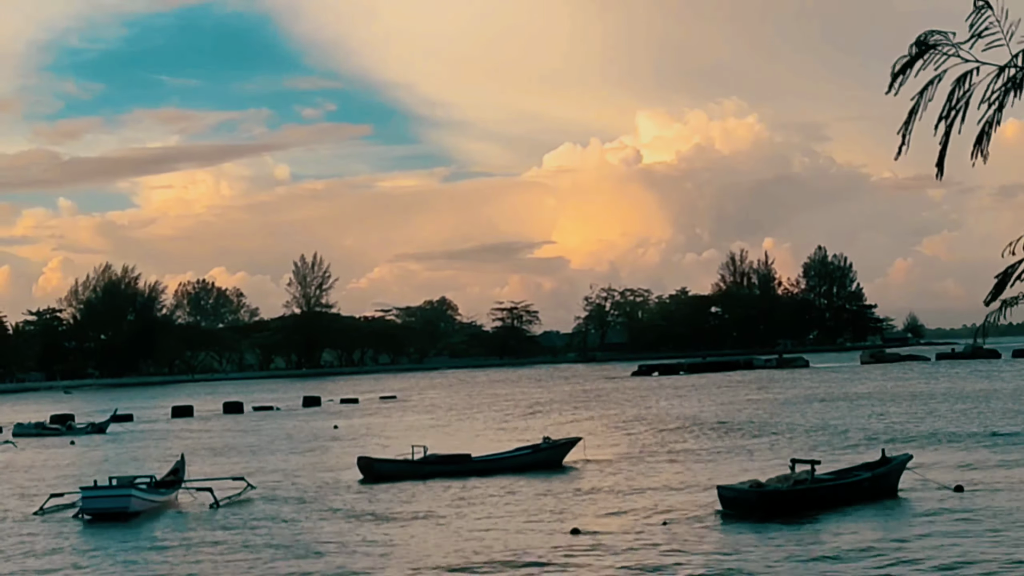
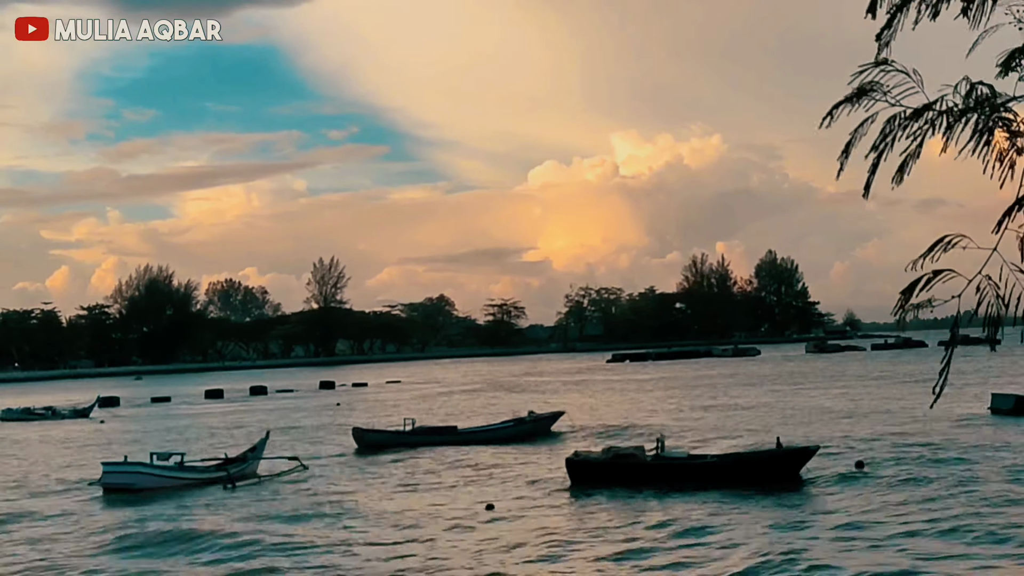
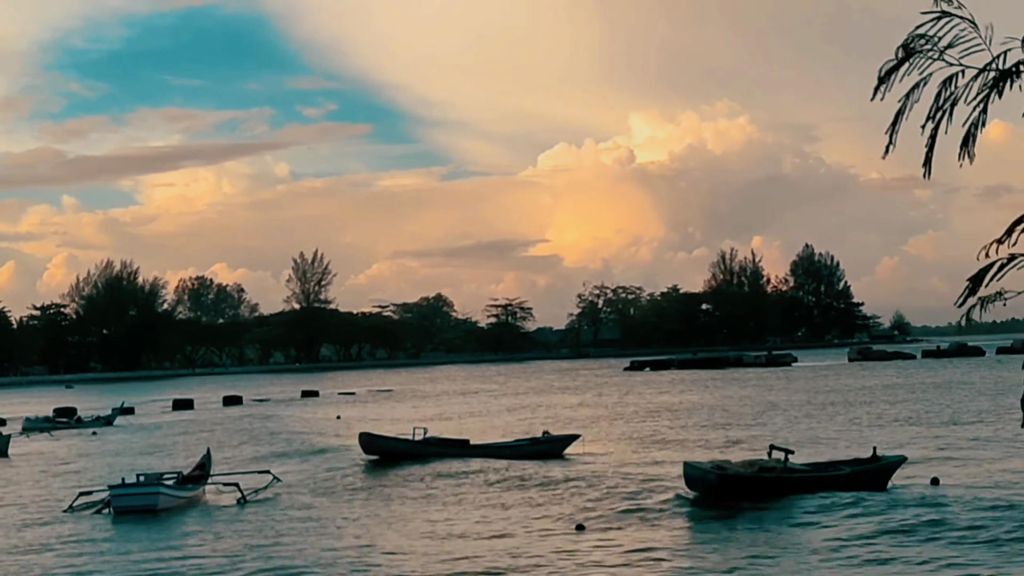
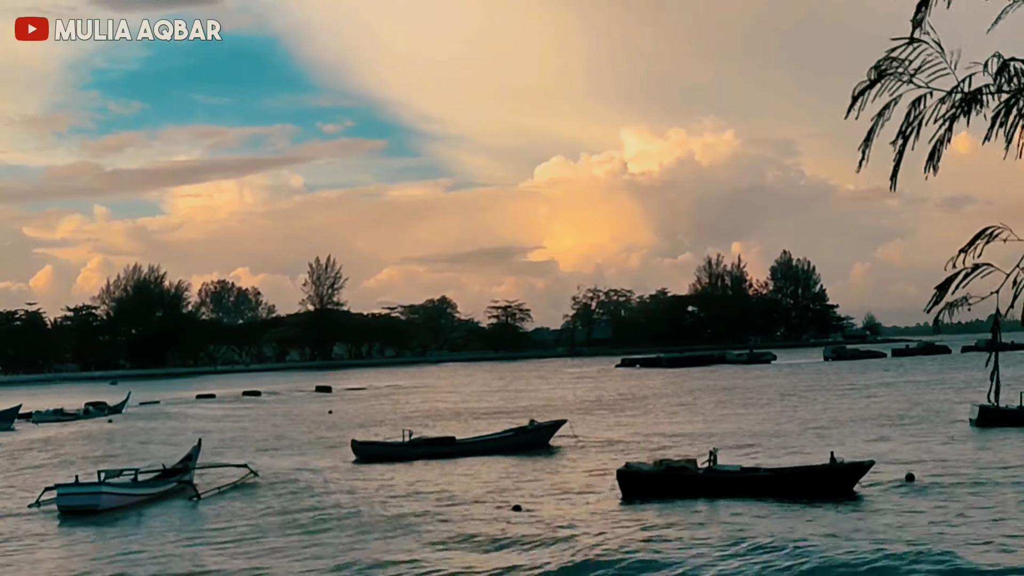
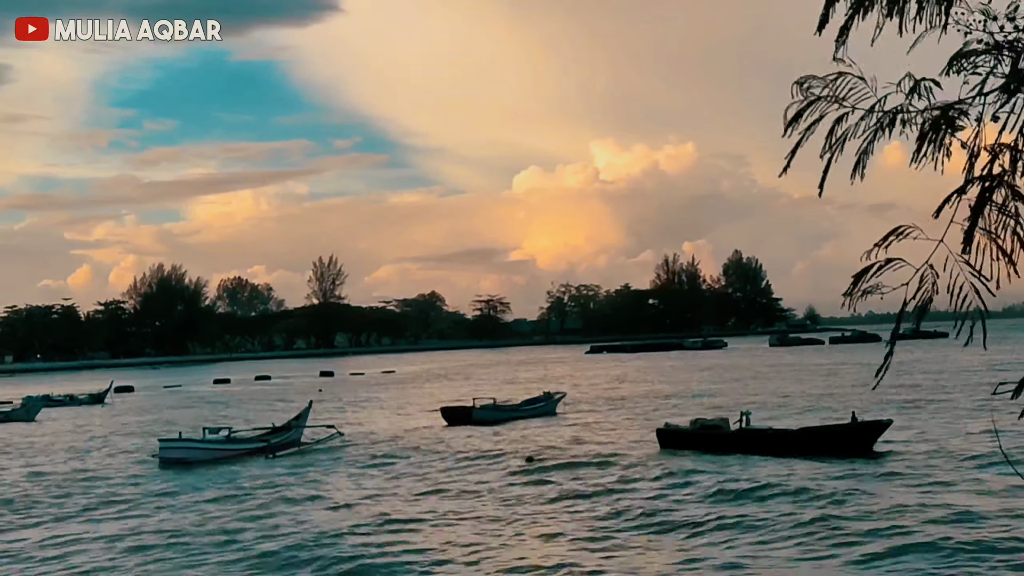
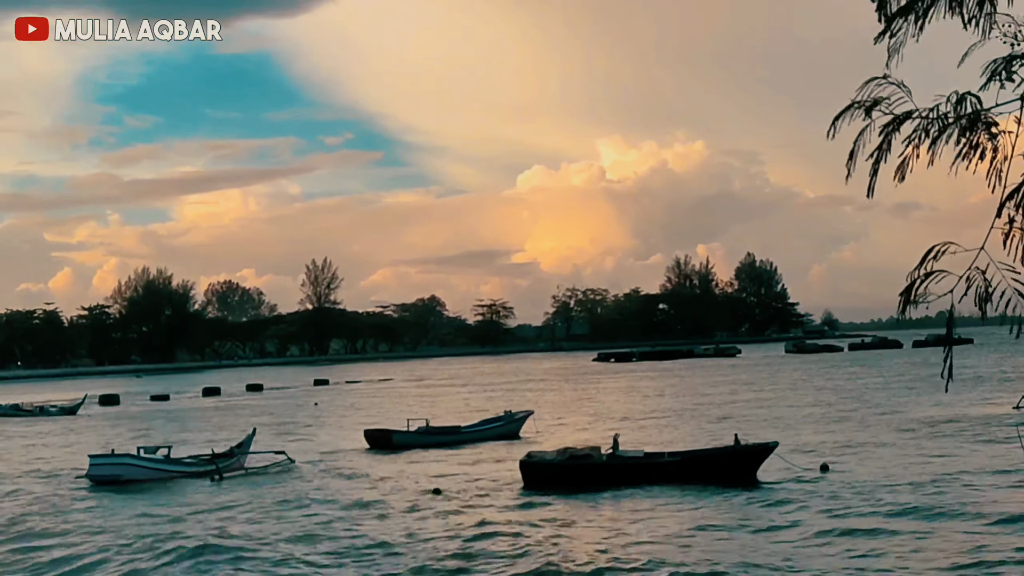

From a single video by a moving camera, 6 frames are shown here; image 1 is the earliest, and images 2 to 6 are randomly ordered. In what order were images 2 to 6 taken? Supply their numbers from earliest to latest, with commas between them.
3, 4, 2, 6, 5
